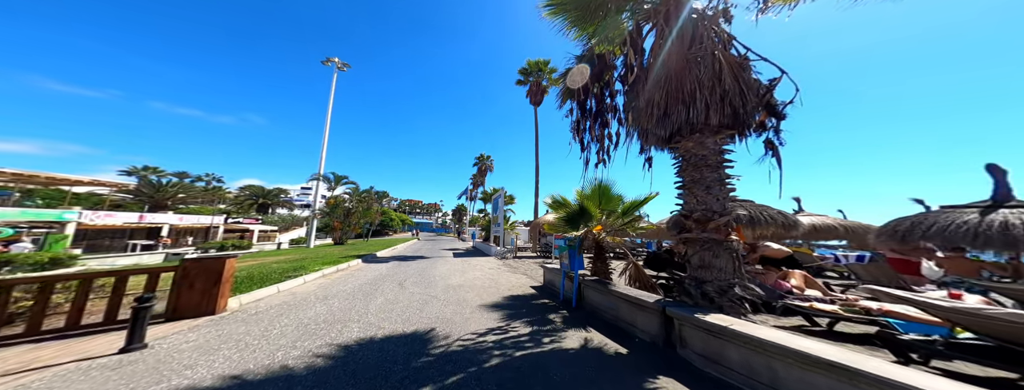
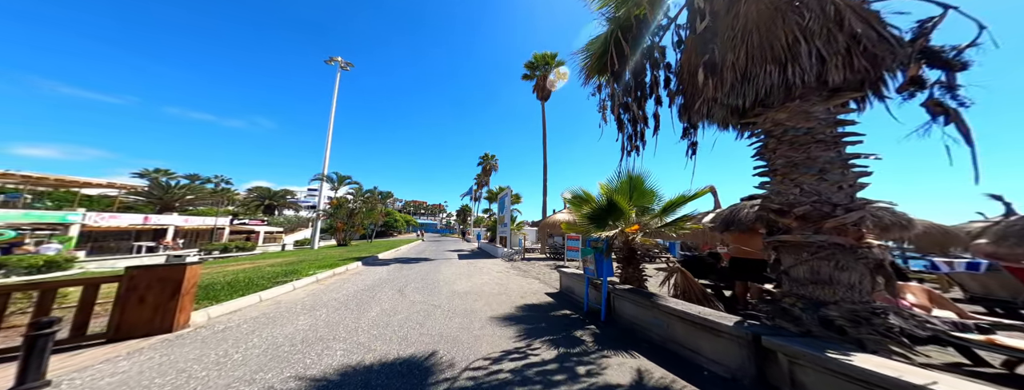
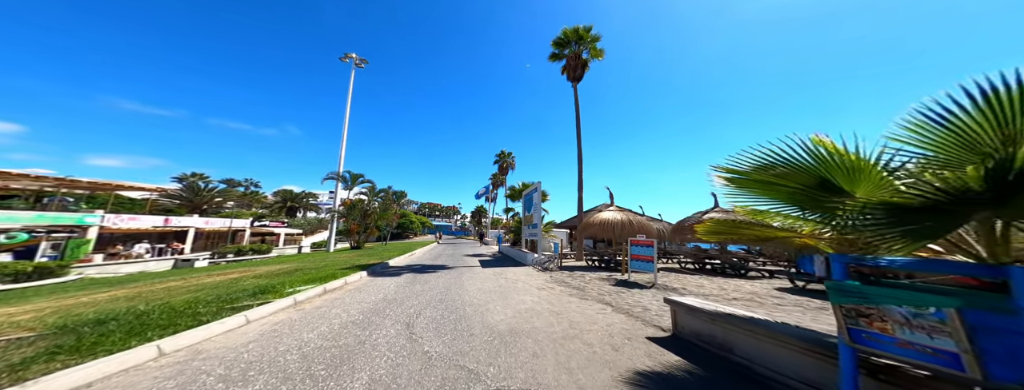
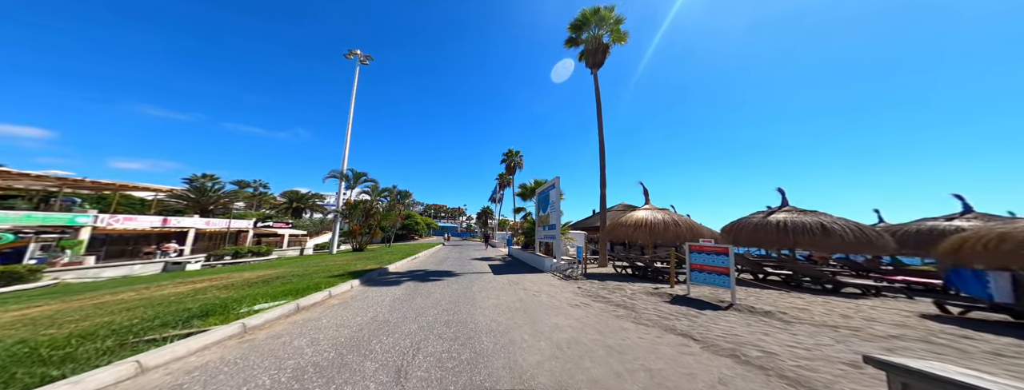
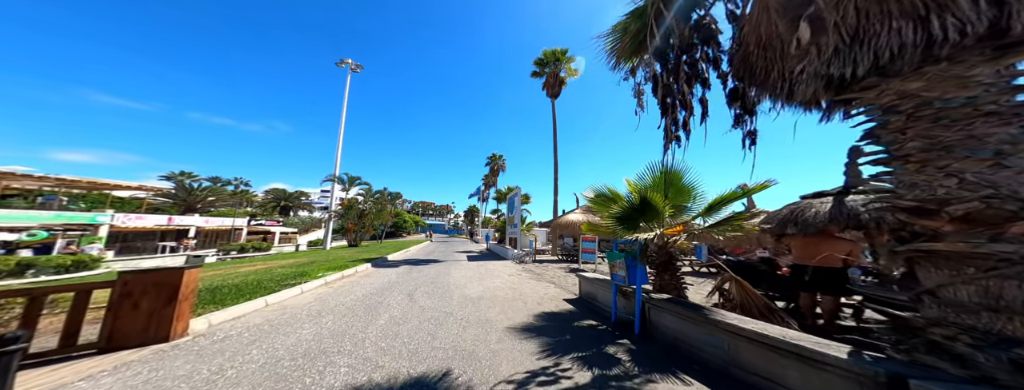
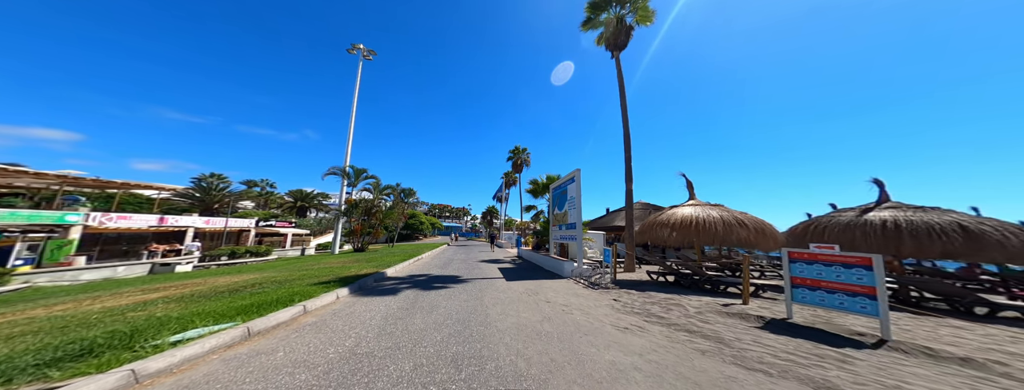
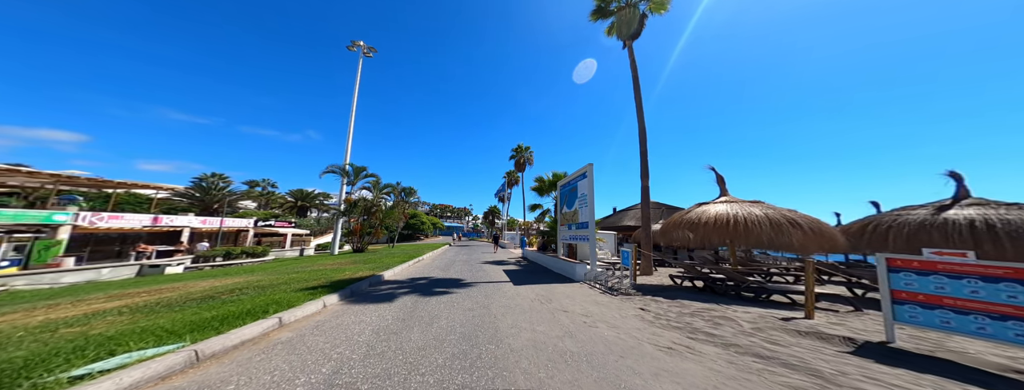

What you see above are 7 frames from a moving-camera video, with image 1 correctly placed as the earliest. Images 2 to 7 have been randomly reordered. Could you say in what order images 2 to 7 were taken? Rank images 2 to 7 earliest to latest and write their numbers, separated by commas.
2, 5, 3, 4, 6, 7
